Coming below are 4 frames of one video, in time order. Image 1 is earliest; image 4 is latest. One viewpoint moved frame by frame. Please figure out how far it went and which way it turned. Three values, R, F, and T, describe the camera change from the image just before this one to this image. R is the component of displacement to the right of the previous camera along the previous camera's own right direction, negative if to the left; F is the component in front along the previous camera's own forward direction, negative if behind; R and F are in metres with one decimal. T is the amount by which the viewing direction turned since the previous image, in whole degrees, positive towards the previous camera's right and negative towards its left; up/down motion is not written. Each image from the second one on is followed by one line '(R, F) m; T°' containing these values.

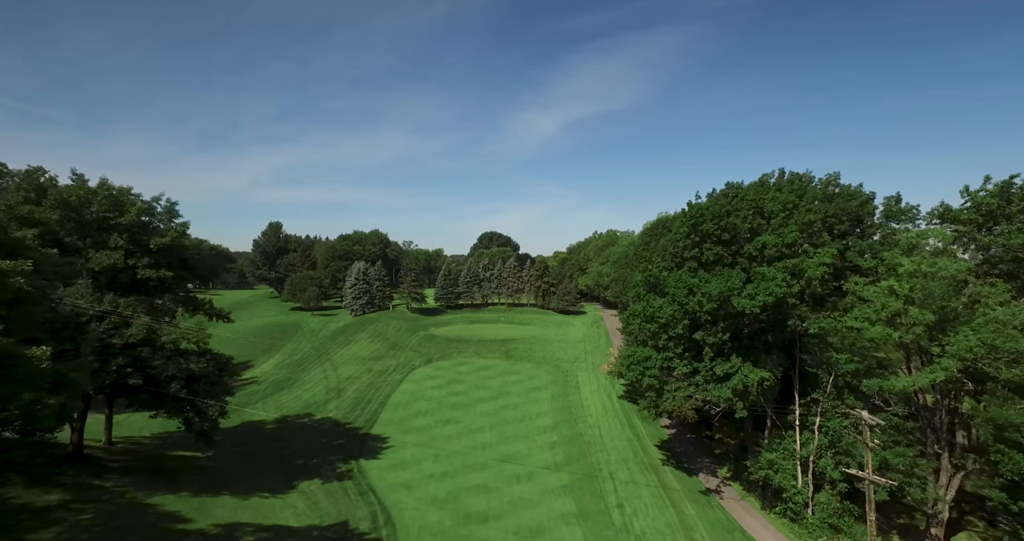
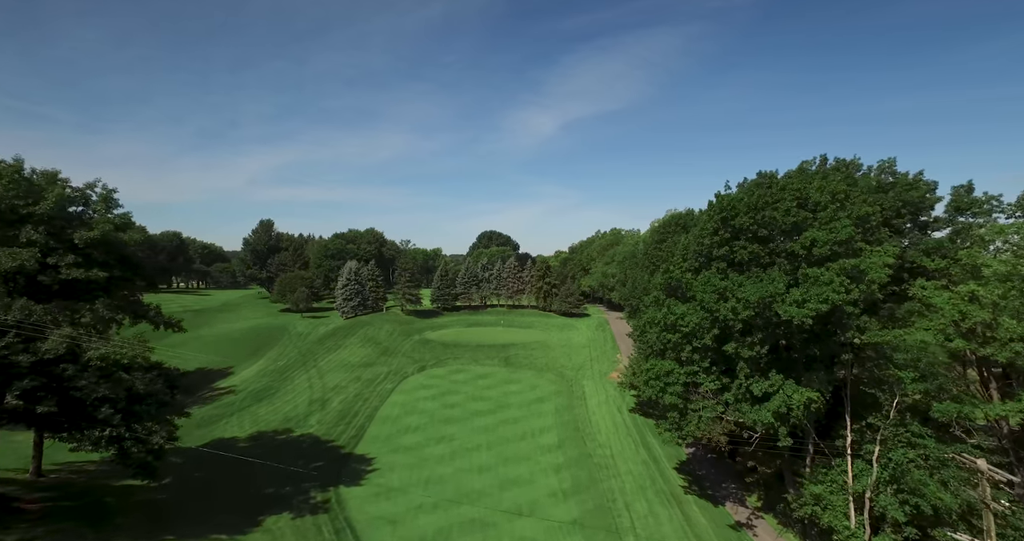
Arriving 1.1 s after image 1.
(-0.1, +3.4) m; 0°
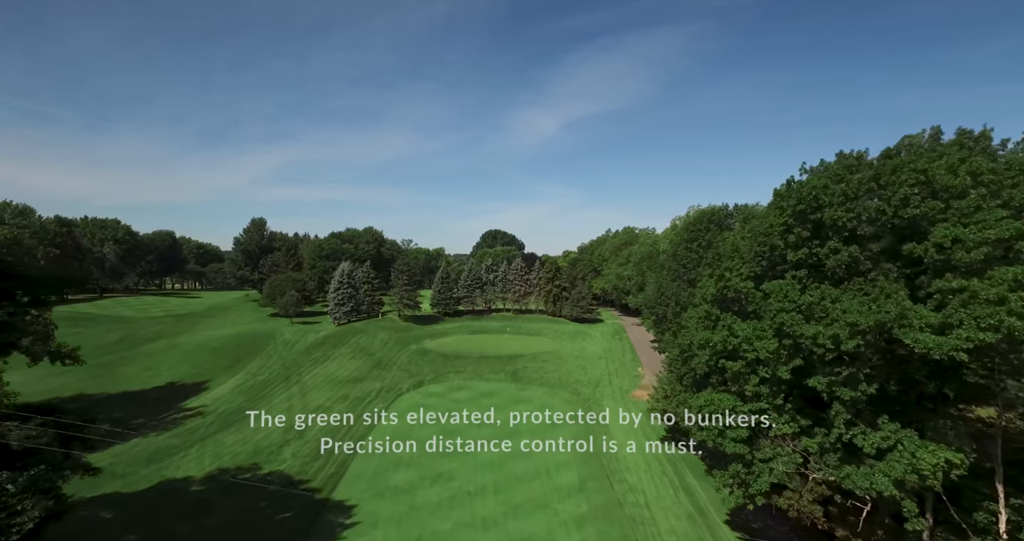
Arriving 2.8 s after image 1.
(-0.4, +5.3) m; 0°
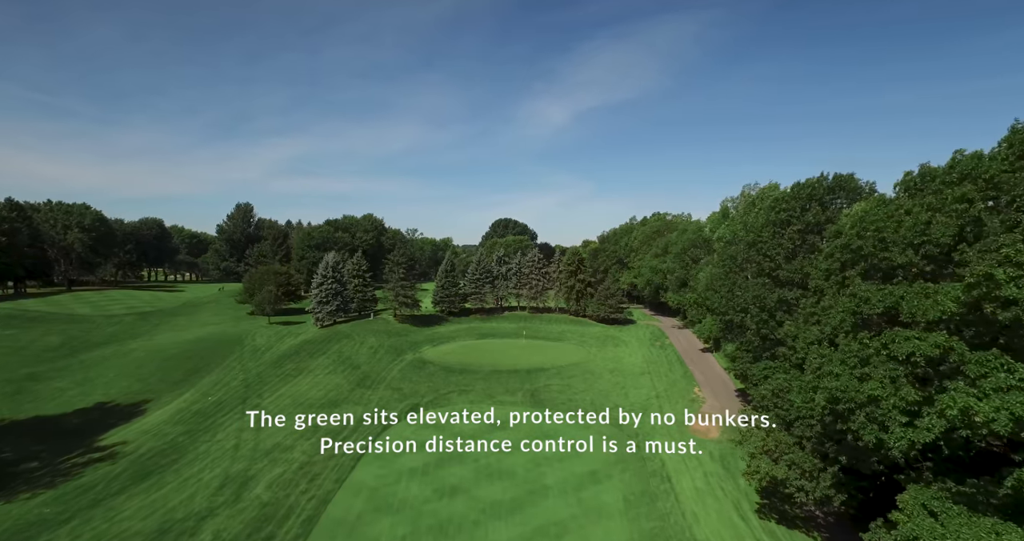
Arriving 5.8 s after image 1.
(-0.8, +9.5) m; -1°
